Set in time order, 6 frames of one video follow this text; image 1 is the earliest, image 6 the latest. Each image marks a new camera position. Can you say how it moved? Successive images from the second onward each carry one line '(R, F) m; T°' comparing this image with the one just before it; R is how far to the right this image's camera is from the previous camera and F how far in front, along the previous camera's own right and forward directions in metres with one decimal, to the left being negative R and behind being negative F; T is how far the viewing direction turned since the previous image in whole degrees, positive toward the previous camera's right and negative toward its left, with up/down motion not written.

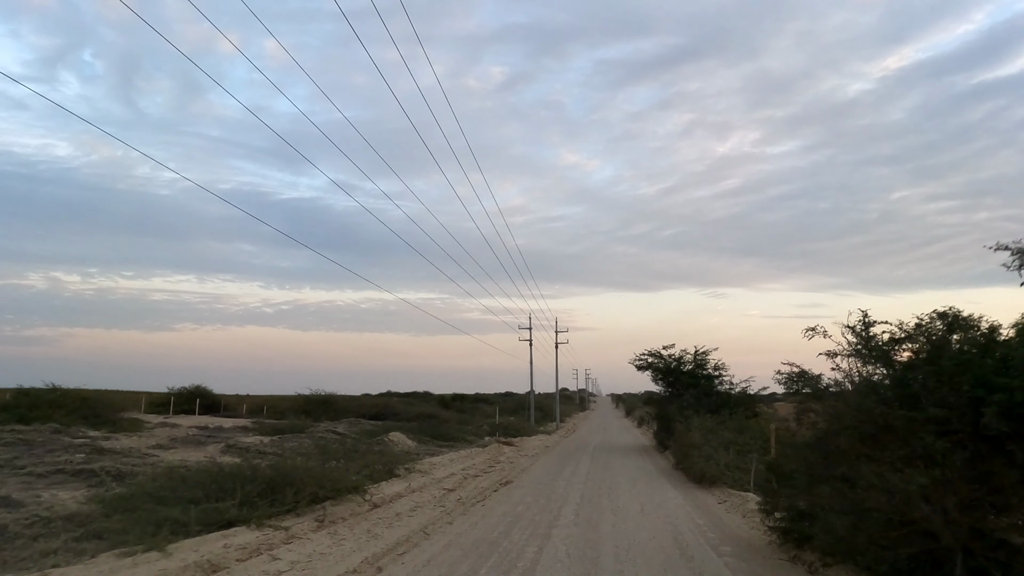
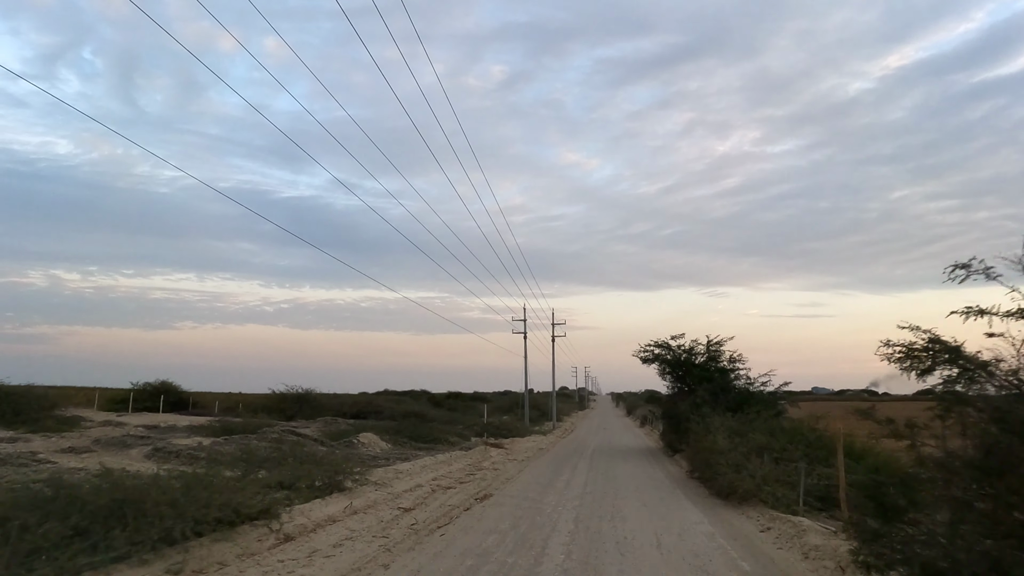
(-7.4, -17.0) m; 0°
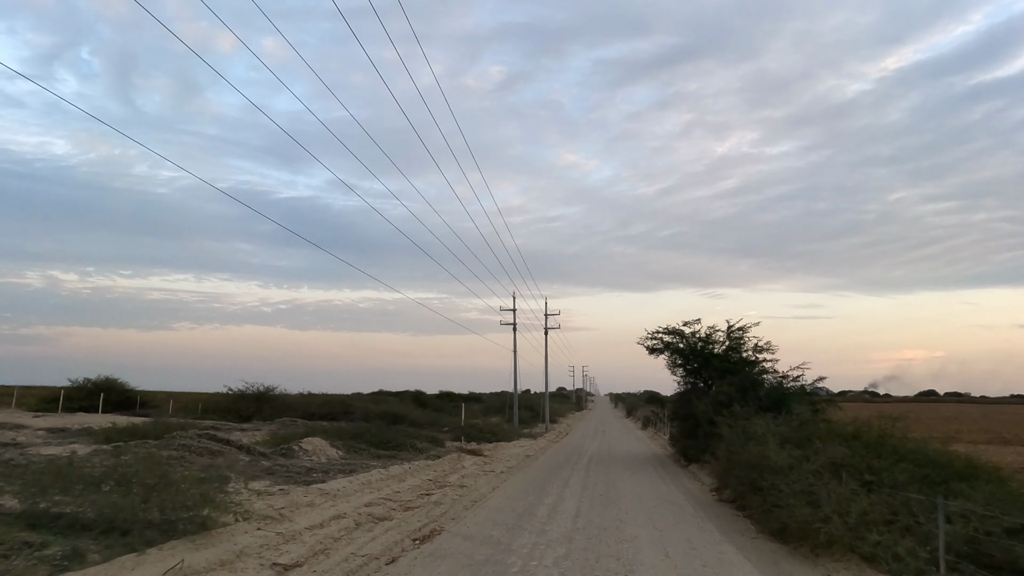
(+1.1, +8.5) m; 0°
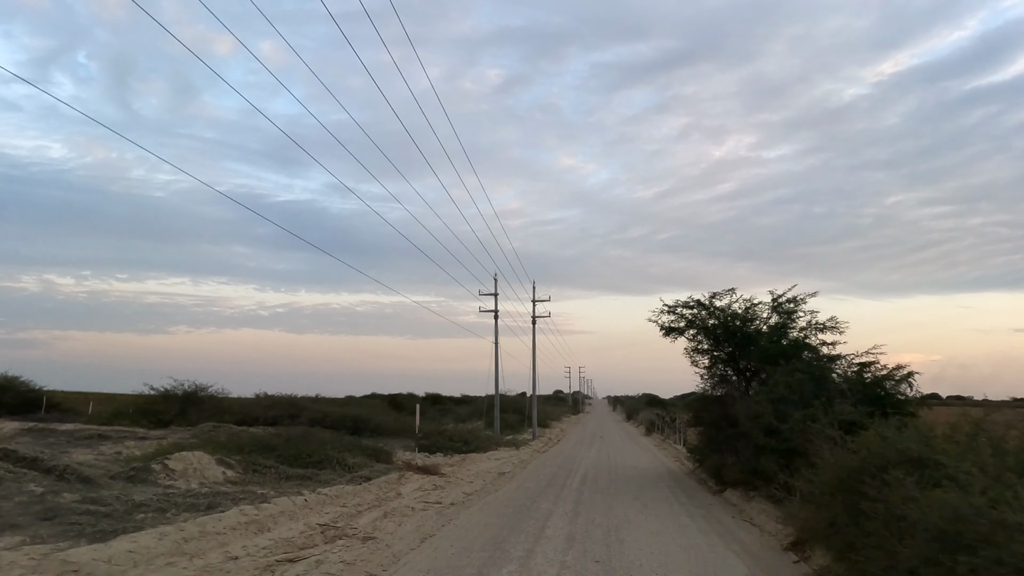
(+0.7, +5.2) m; 0°
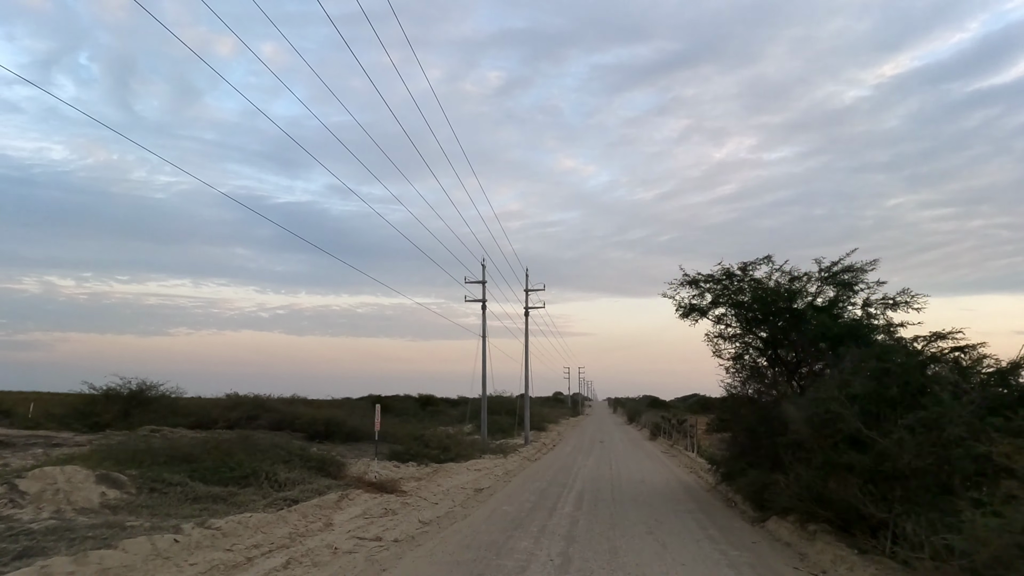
(+0.5, +4.1) m; 0°
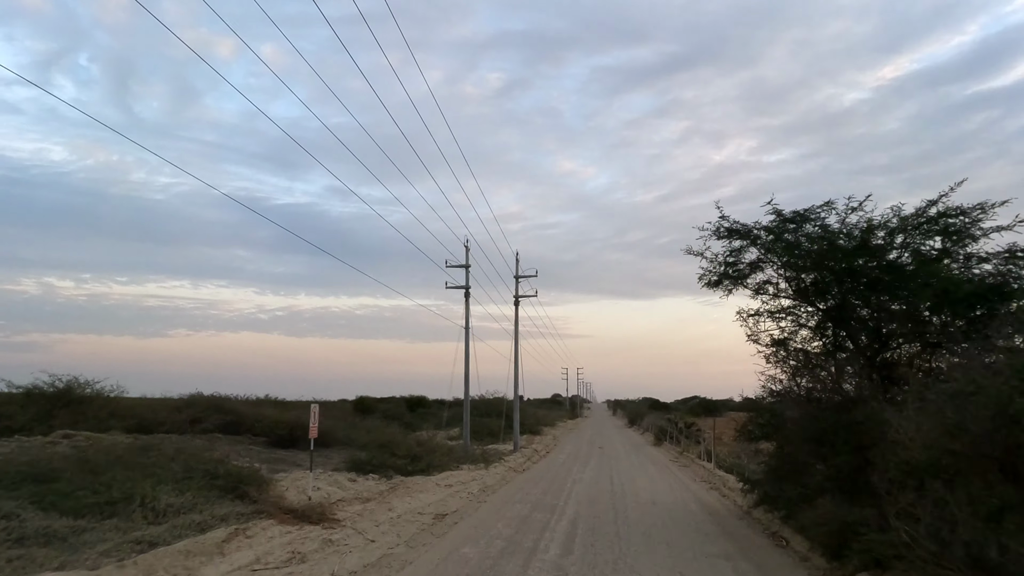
(+0.5, +4.1) m; 0°
